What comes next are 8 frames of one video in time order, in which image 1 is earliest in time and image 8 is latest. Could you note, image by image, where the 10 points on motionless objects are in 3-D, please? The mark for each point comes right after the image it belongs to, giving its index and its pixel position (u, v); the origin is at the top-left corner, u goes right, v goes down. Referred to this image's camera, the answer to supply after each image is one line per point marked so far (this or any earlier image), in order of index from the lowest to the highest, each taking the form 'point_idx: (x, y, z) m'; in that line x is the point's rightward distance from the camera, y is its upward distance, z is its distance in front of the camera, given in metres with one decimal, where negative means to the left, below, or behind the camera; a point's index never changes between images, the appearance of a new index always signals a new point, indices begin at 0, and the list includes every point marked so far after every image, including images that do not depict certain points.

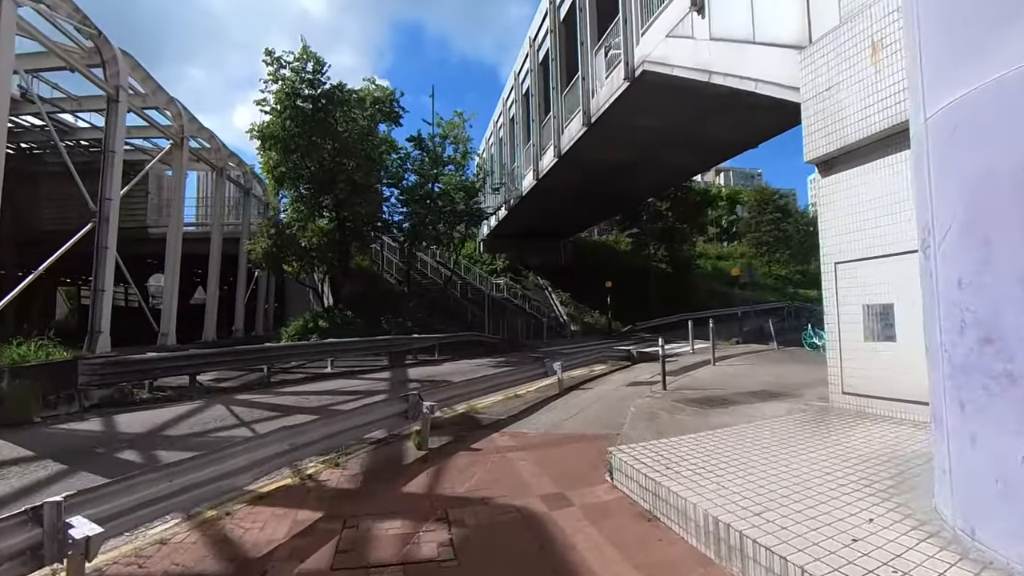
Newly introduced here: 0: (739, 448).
0: (+2.5, -1.8, +10.7) m
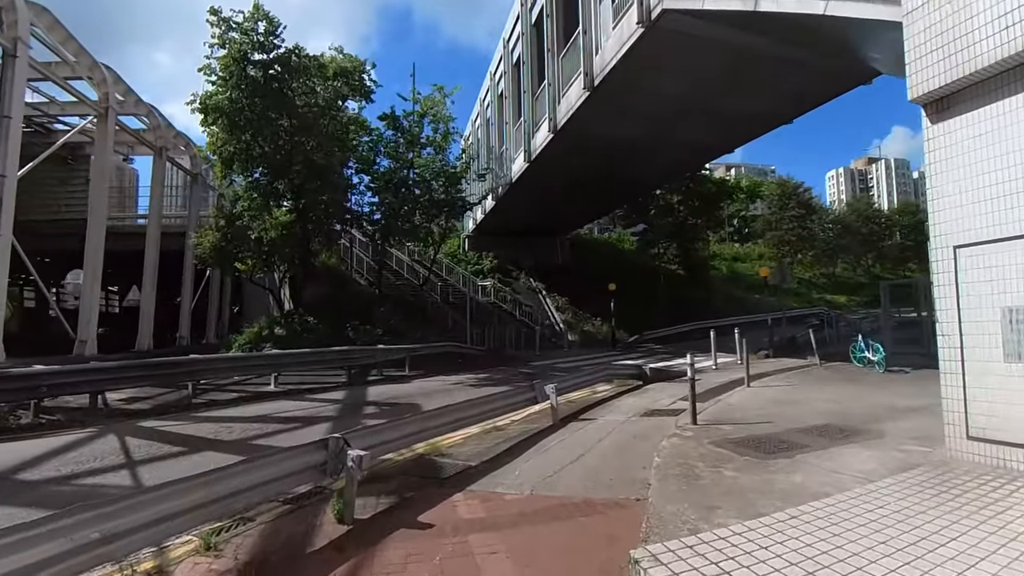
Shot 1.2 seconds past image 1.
0: (+2.2, -1.7, +6.4) m
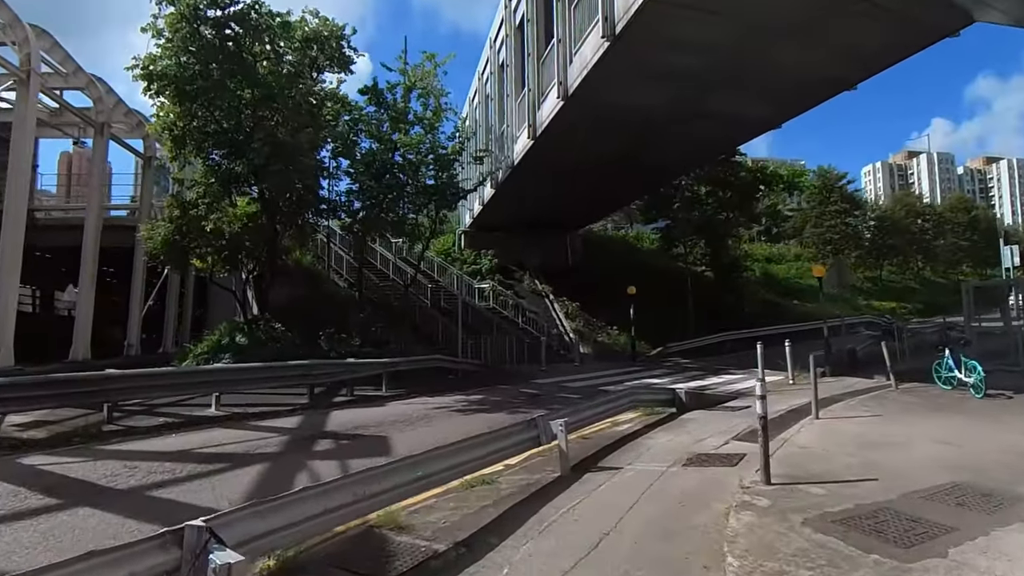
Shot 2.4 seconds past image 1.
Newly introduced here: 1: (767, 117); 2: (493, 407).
0: (+2.1, -1.6, +2.5) m
1: (+5.2, +3.4, +19.1) m
2: (-0.3, -2.0, +16.2) m
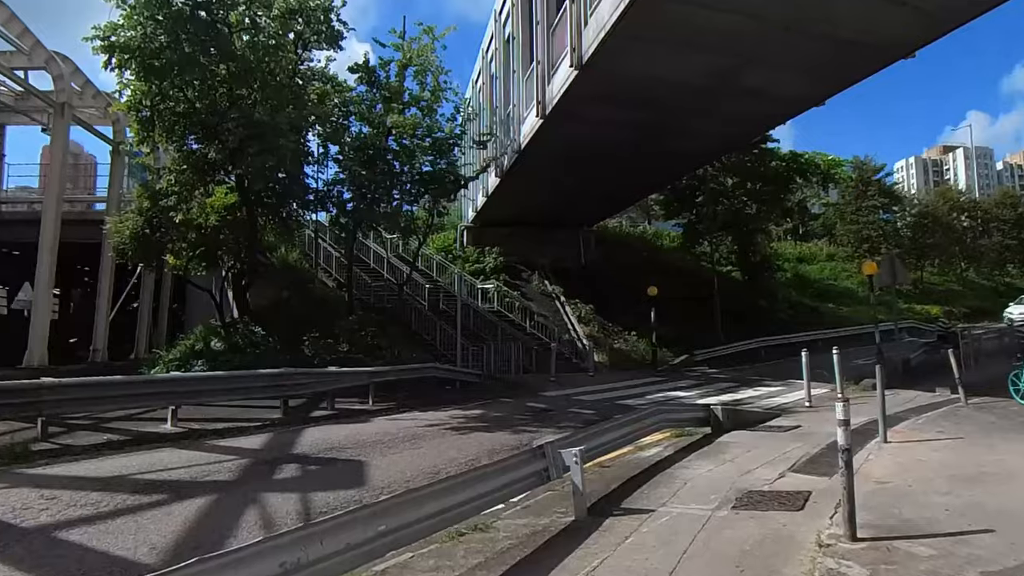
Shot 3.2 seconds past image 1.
0: (+2.0, -1.5, +0.2) m
1: (+5.3, +3.4, +16.8) m
2: (-0.3, -2.0, +13.9) m
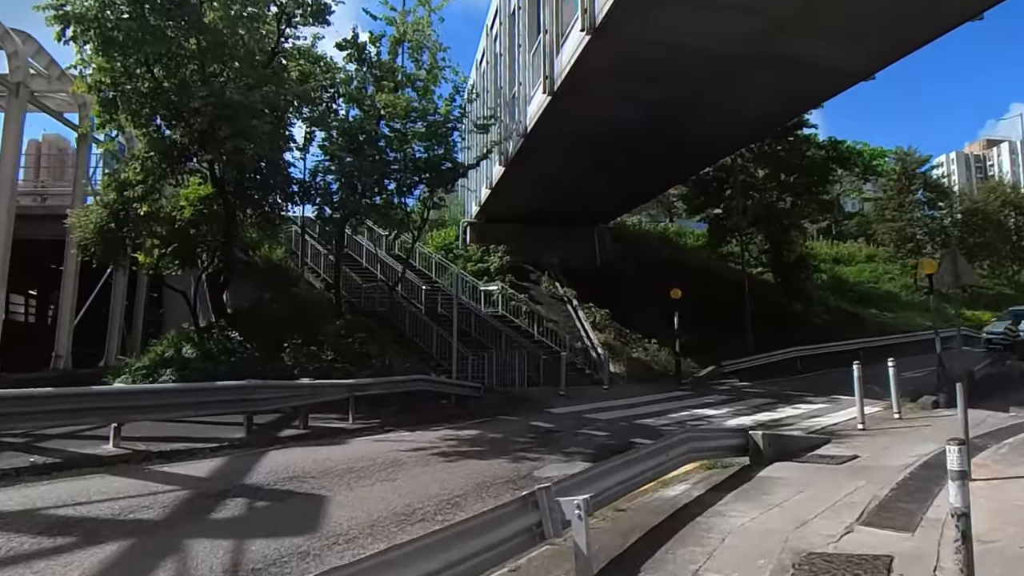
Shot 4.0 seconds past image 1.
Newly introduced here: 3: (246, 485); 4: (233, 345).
0: (+1.7, -1.5, -2.0) m
1: (+5.3, +3.4, +14.6) m
2: (-0.3, -2.0, +11.7) m
3: (-3.0, -2.1, +10.7) m
4: (-5.1, -1.1, +17.5) m
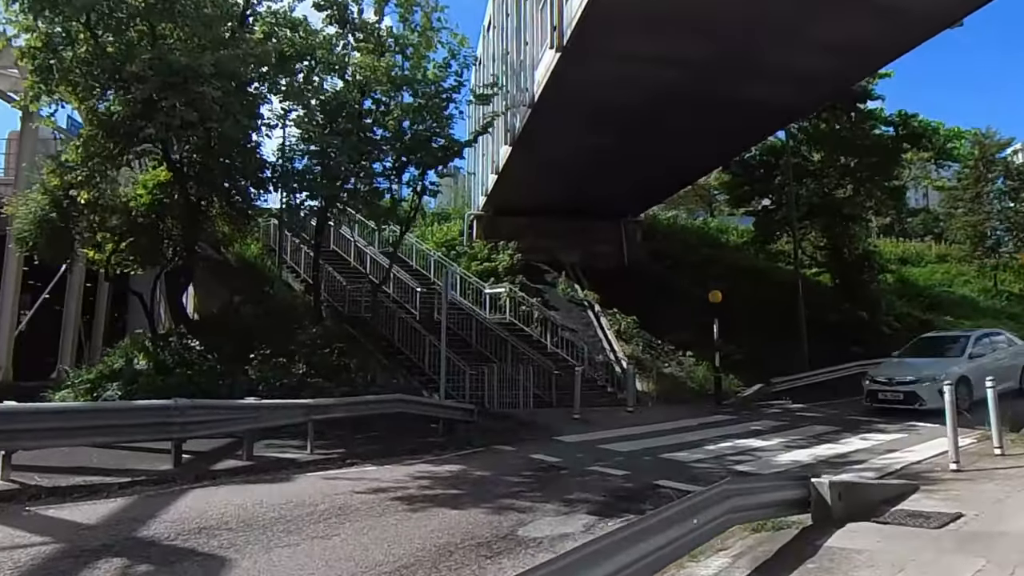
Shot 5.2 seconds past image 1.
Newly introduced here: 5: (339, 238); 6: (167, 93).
0: (+1.0, -1.2, -4.9) m
1: (+5.3, +3.4, +11.6) m
2: (-0.4, -1.9, +8.9) m
3: (-3.2, -2.0, +7.9) m
4: (-5.0, -1.1, +14.9) m
5: (-3.2, +0.9, +19.1) m
6: (-4.9, +2.8, +13.4) m
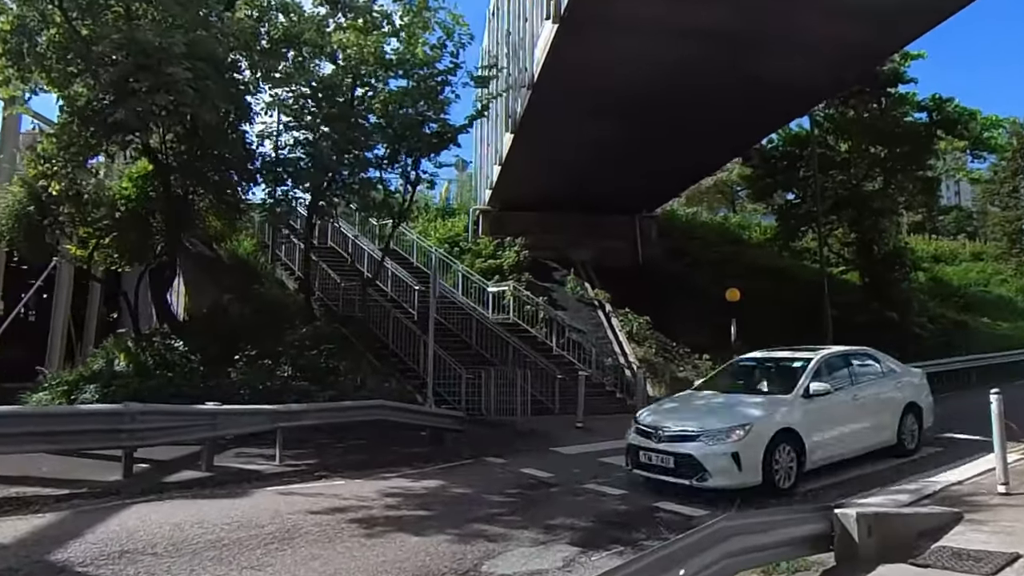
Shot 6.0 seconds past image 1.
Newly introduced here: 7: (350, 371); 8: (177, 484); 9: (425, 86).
0: (+0.5, -1.1, -5.9) m
1: (+5.2, +3.4, +10.4) m
2: (-0.6, -1.8, +7.9) m
3: (-3.3, -2.0, +7.0) m
4: (-5.0, -1.0, +14.0) m
5: (-3.1, +0.9, +18.2) m
6: (-4.9, +2.8, +12.5) m
7: (-2.3, -1.2, +13.4) m
8: (-3.2, -1.9, +9.3) m
9: (-1.3, +3.1, +14.7) m
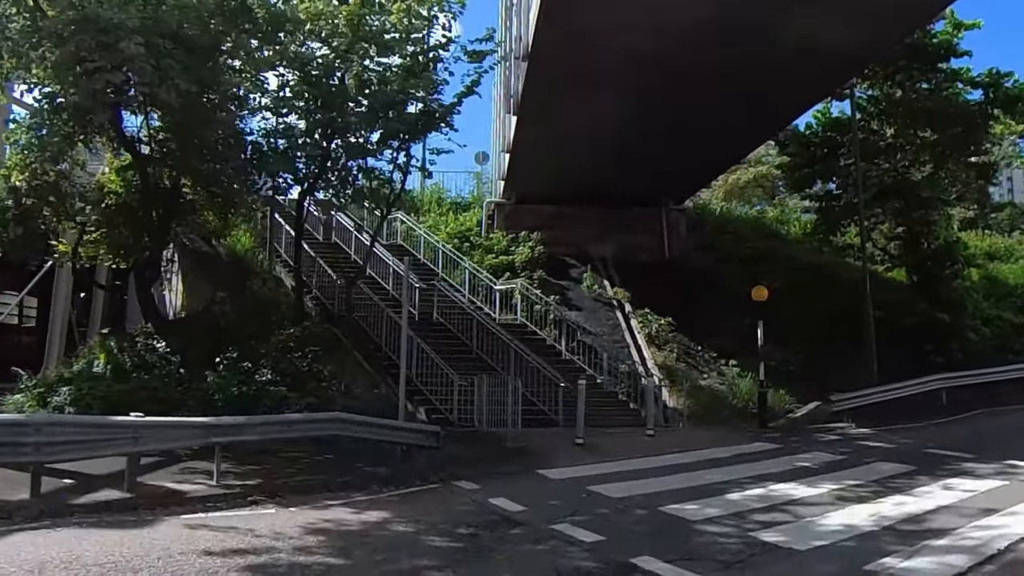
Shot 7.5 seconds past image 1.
0: (-0.5, -1.2, -7.2) m
1: (+5.1, +3.4, +8.9) m
2: (-0.8, -1.8, +6.7) m
3: (-3.6, -2.0, +5.9) m
4: (-4.9, -1.0, +13.1) m
5: (-2.8, +0.9, +17.1) m
6: (-4.9, +2.9, +11.5) m
7: (-2.3, -1.2, +12.3) m
8: (-3.4, -1.9, +8.2) m
9: (-1.2, +3.1, +13.5) m
